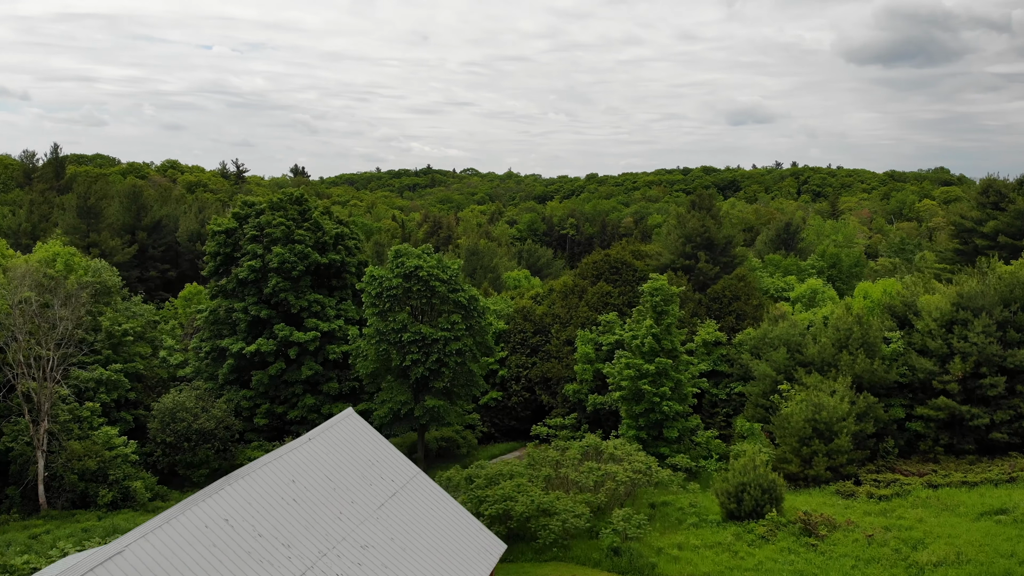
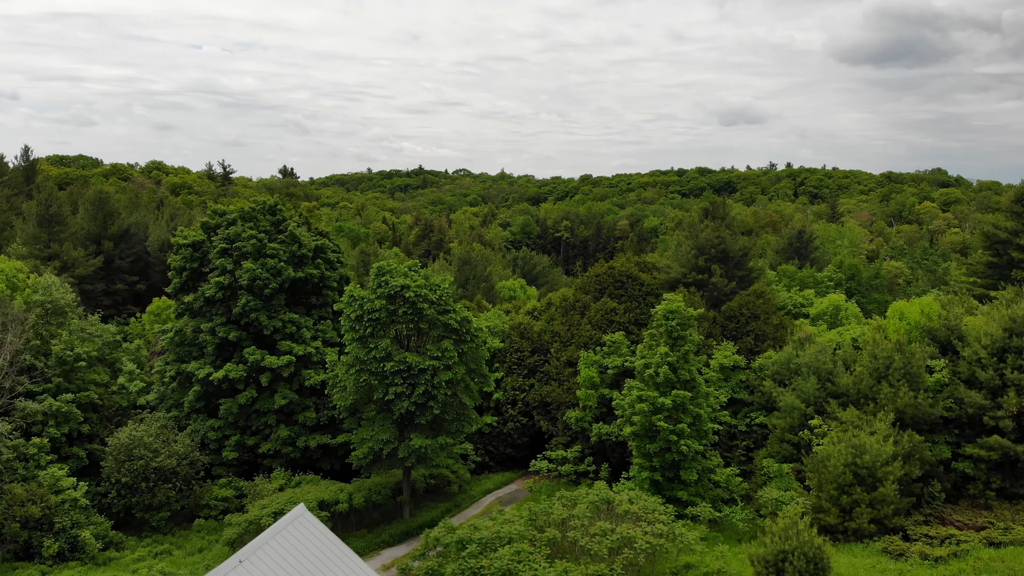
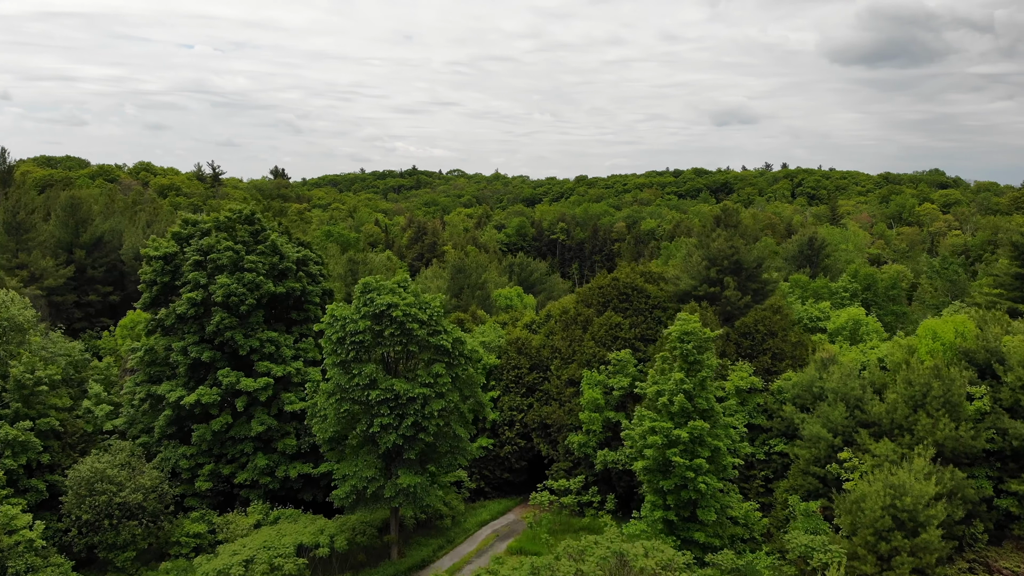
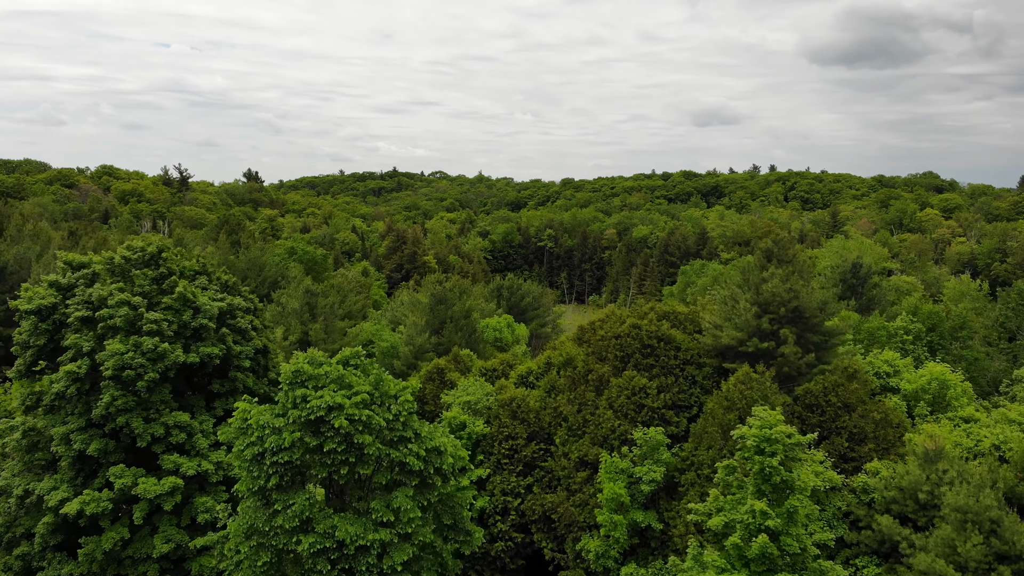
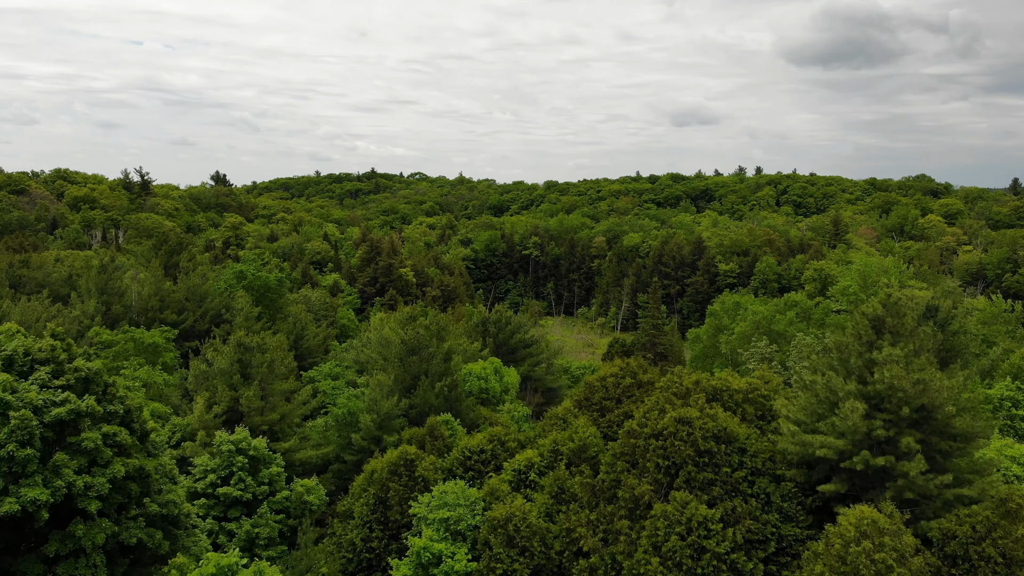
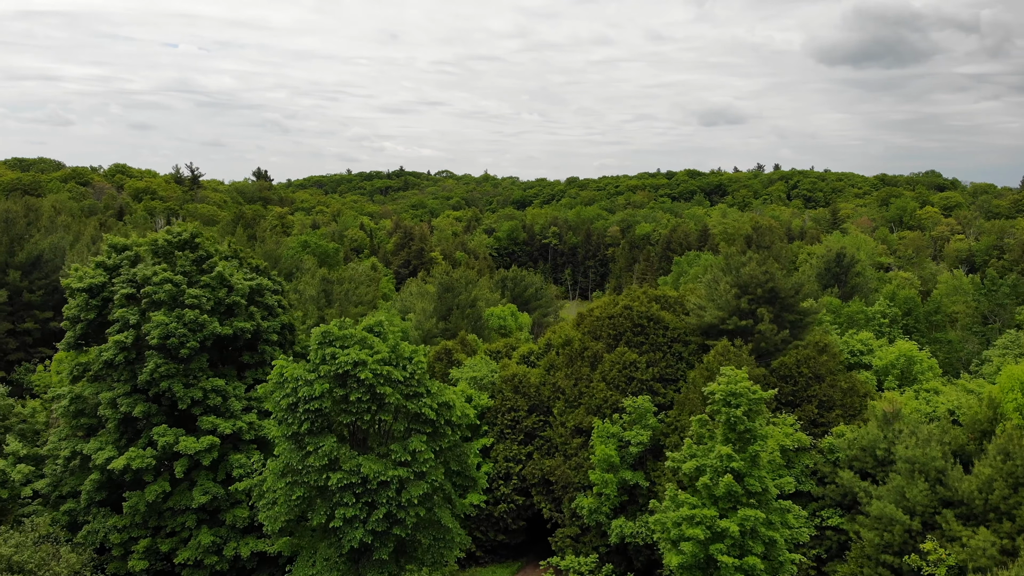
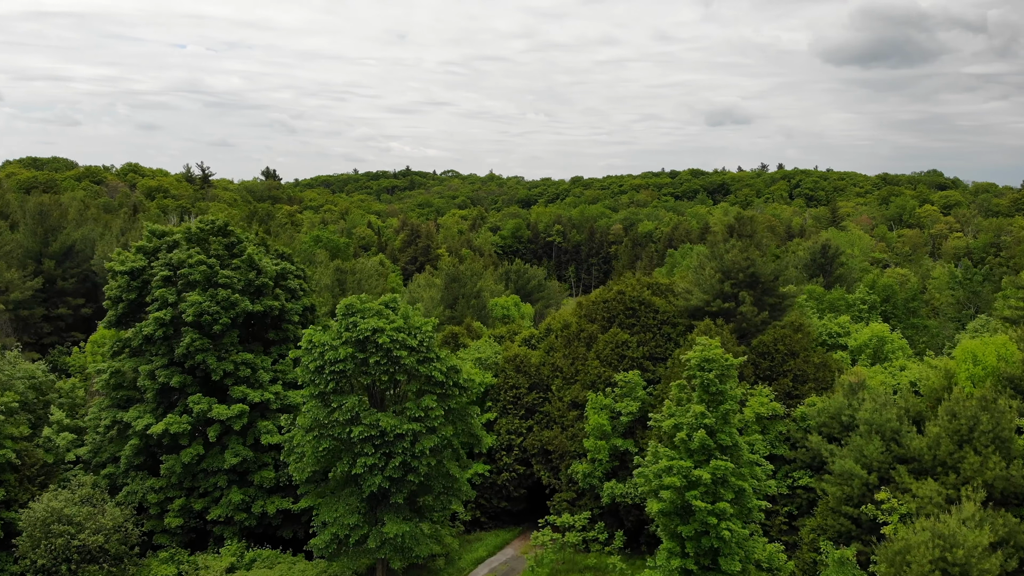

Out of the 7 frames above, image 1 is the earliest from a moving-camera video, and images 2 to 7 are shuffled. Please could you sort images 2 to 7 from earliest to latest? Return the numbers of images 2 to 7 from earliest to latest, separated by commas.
2, 3, 7, 6, 4, 5
